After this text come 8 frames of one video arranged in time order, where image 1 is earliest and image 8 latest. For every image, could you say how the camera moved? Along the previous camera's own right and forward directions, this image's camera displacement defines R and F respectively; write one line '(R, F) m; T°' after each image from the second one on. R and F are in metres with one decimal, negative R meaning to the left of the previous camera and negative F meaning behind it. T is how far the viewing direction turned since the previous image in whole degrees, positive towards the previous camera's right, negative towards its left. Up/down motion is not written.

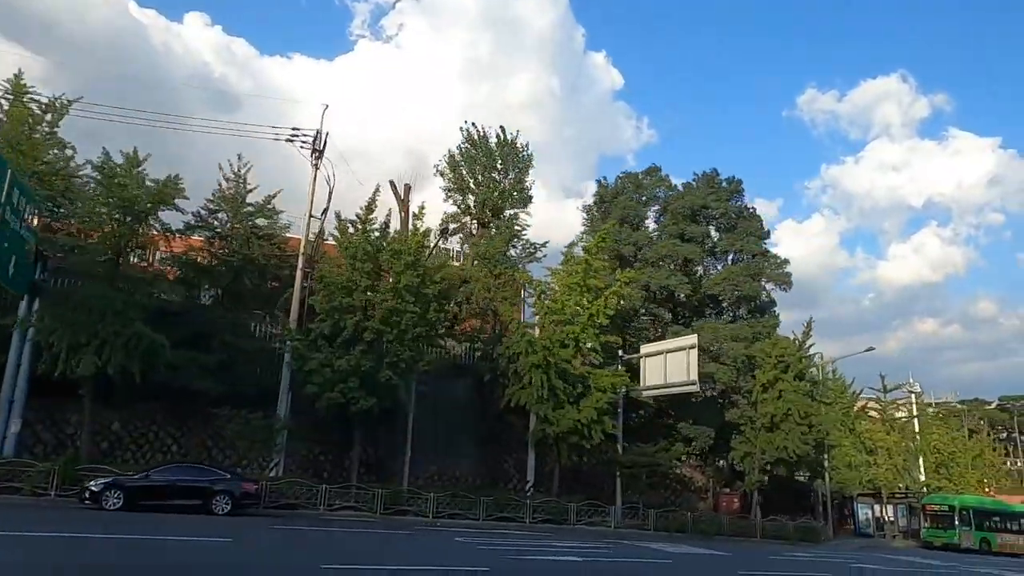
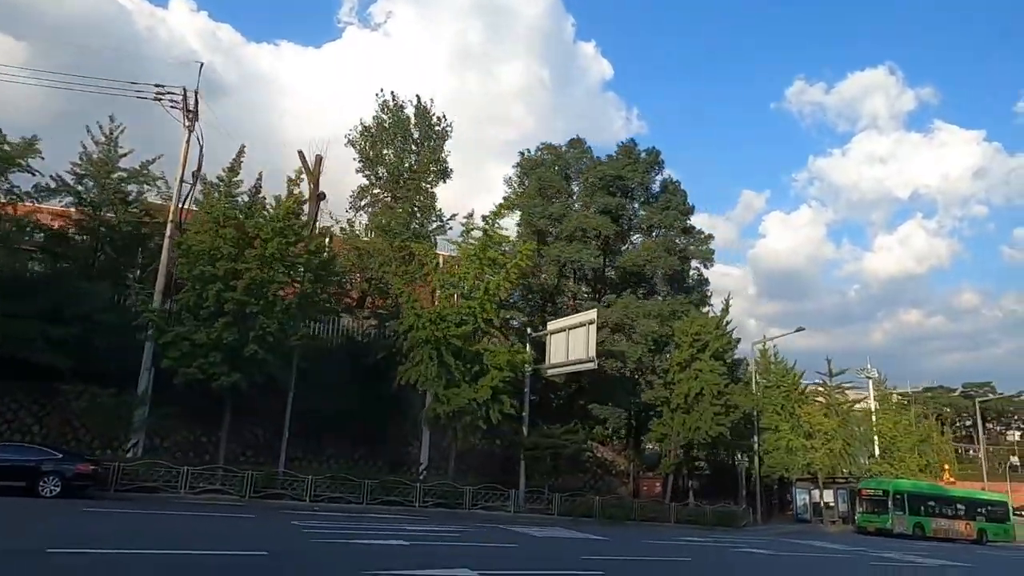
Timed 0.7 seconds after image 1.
(+4.7, +1.8) m; +1°
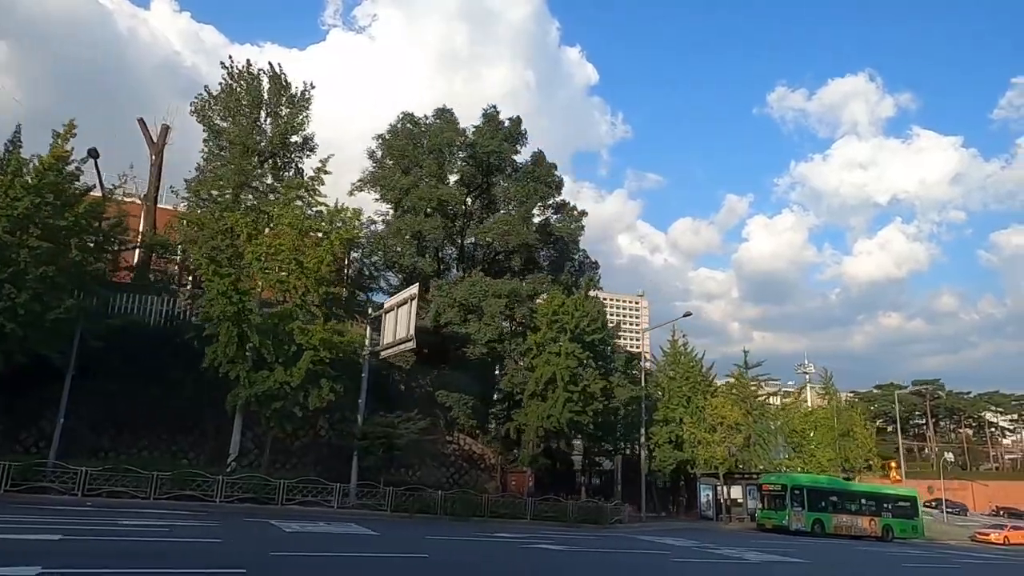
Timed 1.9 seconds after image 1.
(+7.4, +2.8) m; +1°
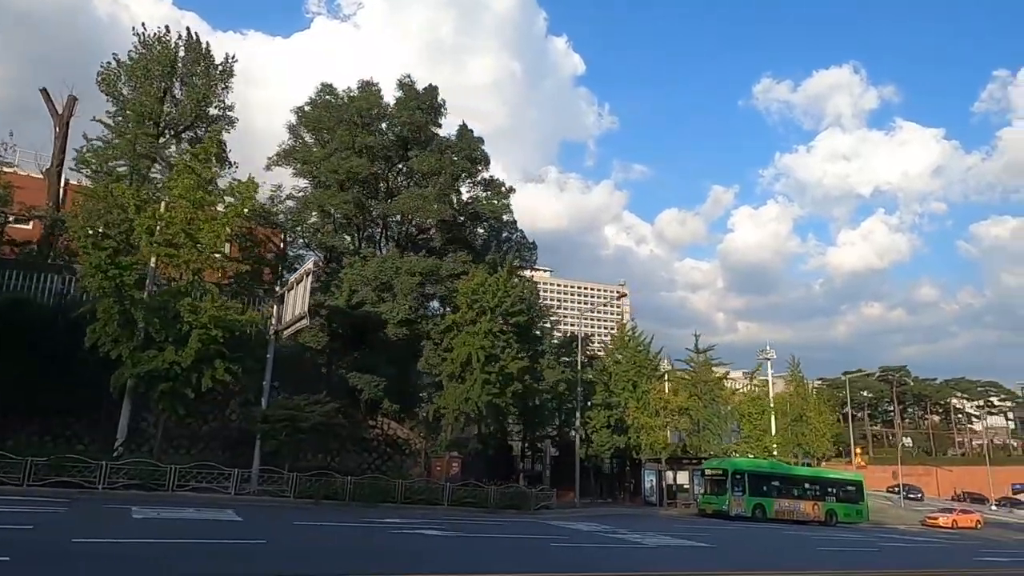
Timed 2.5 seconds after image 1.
(+3.5, +1.4) m; +1°
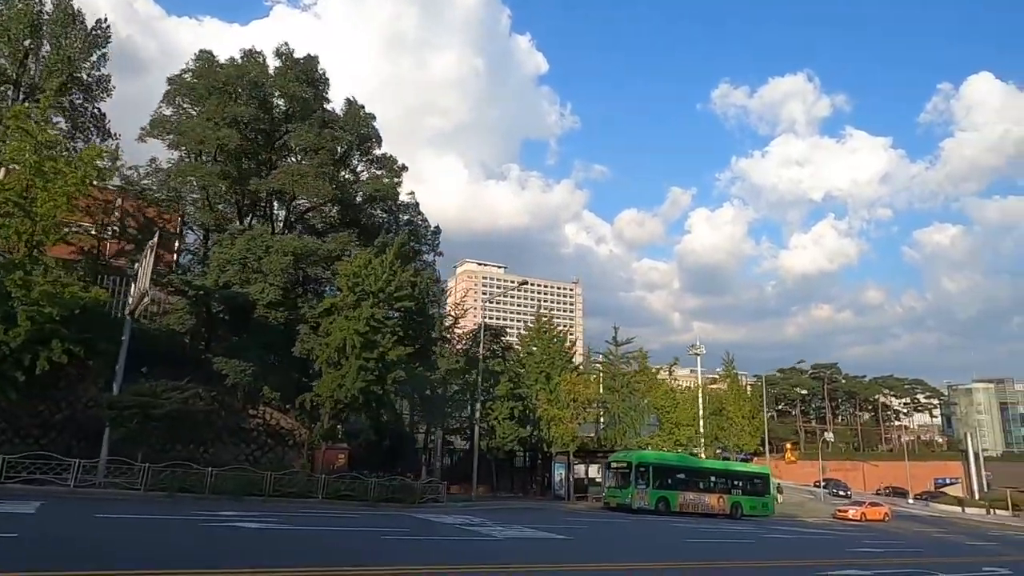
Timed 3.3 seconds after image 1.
(+3.7, +1.3) m; +4°
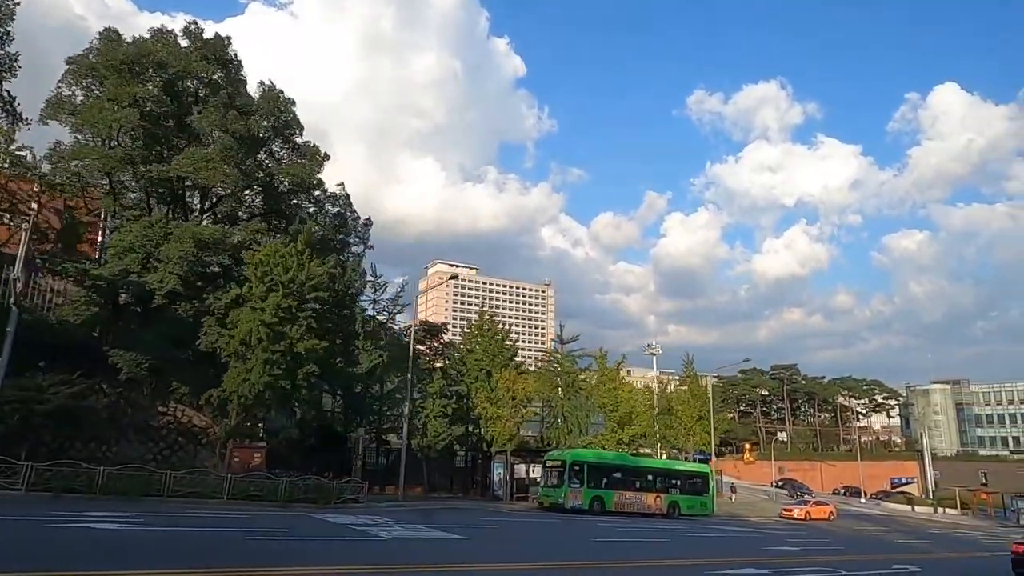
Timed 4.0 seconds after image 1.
(+2.7, +1.0) m; +2°
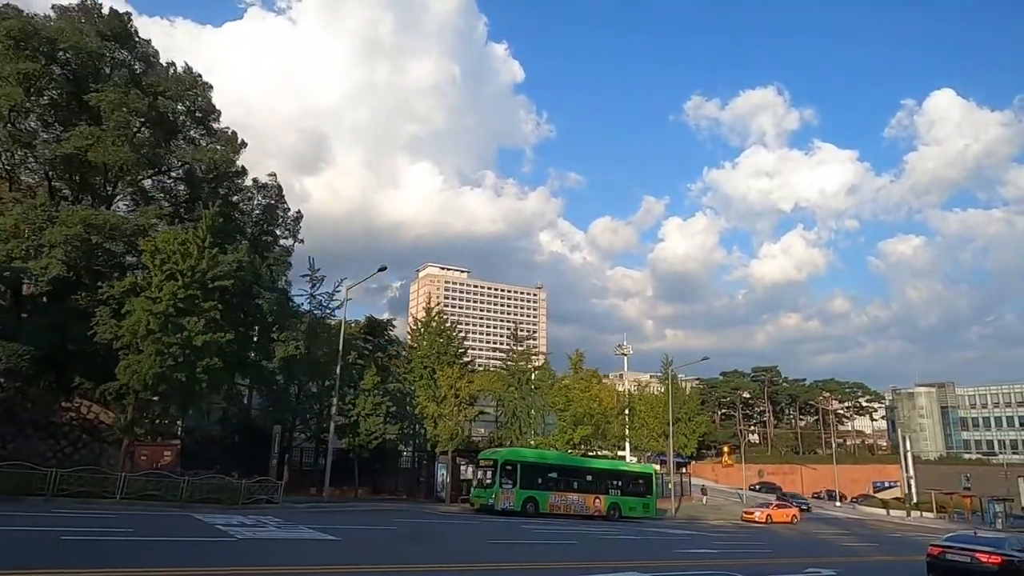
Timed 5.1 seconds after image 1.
(+3.7, +1.5) m; 0°
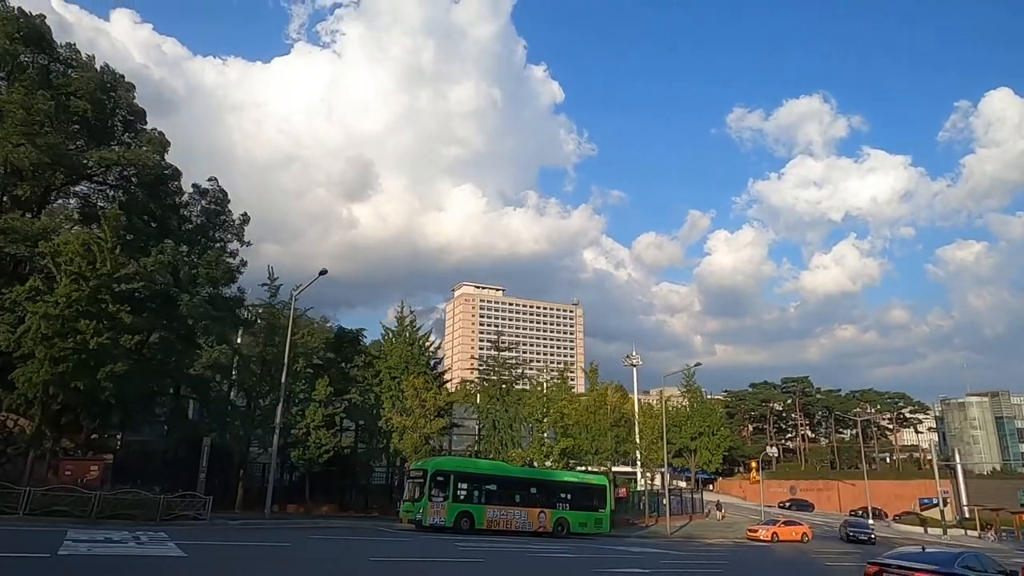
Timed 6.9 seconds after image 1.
(+5.2, +2.5) m; -4°
